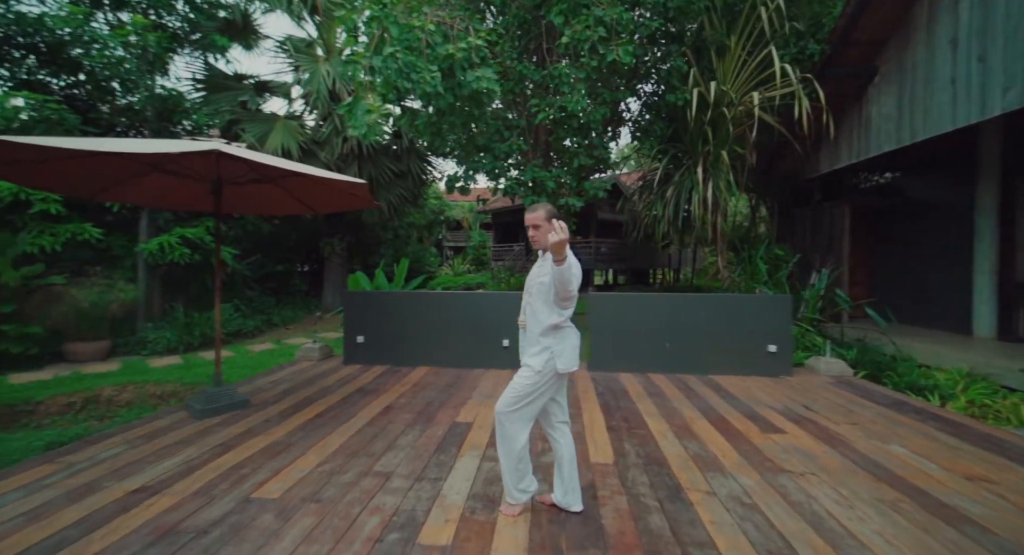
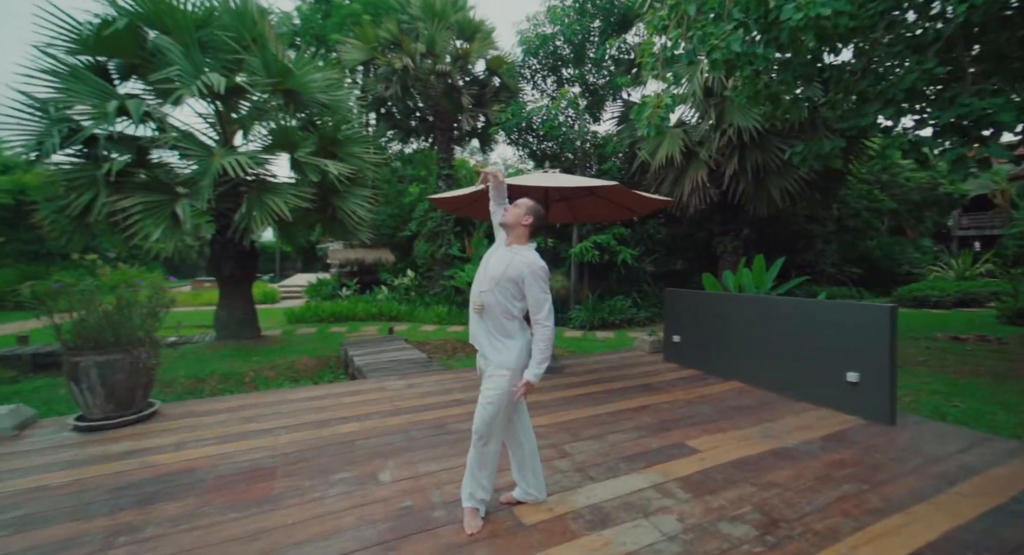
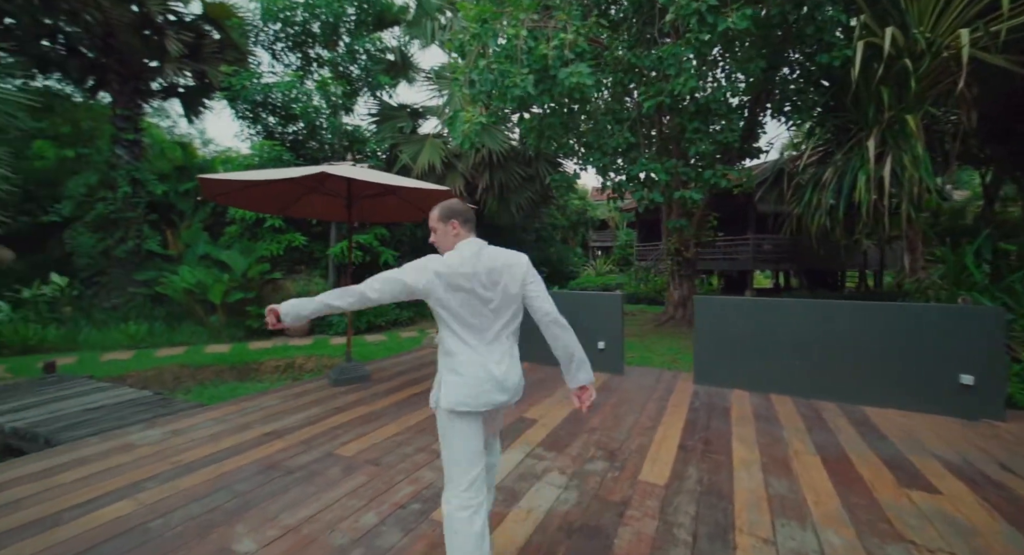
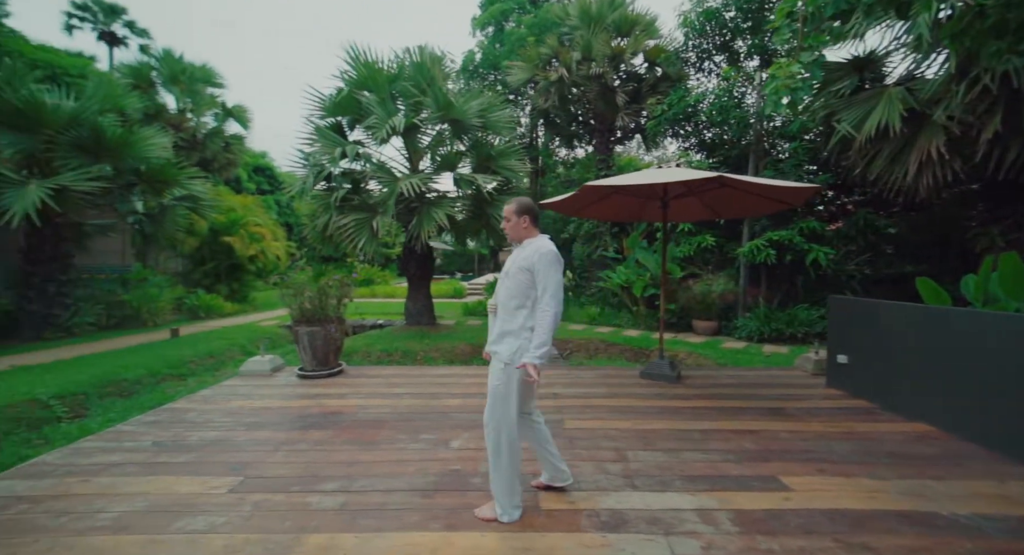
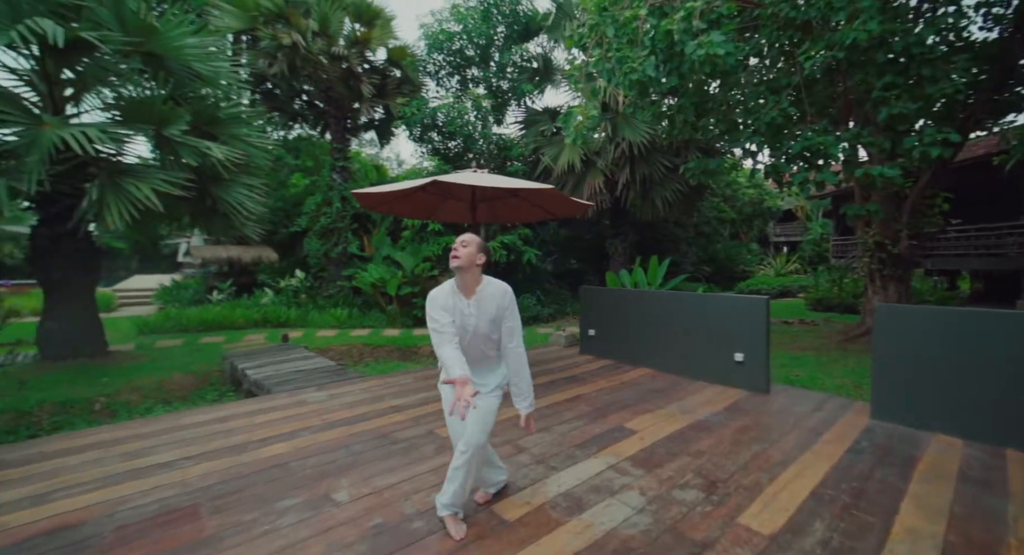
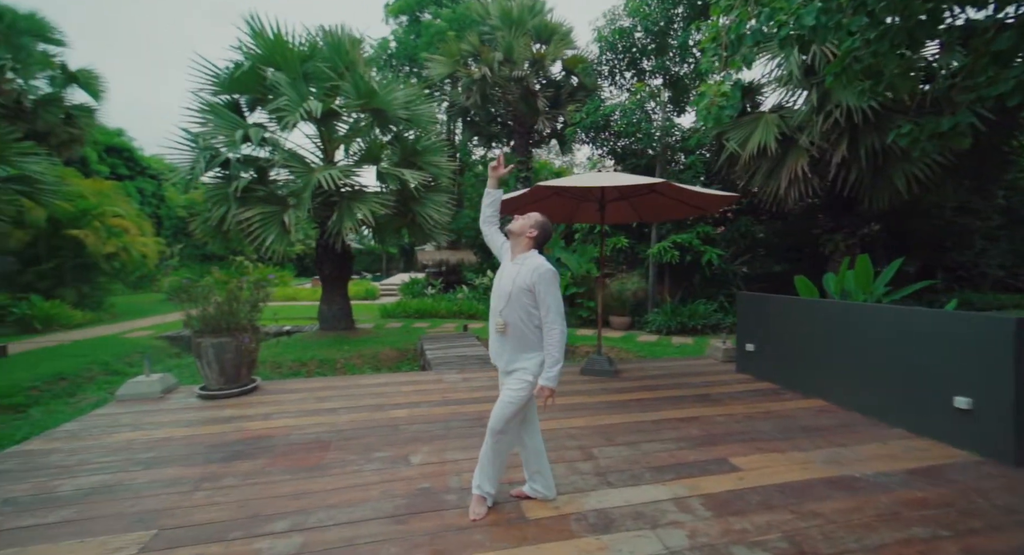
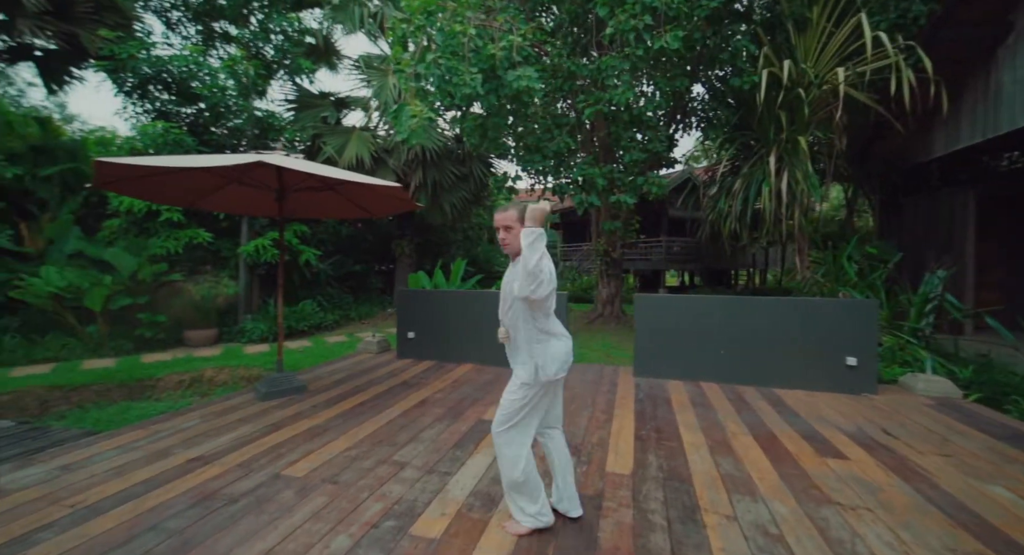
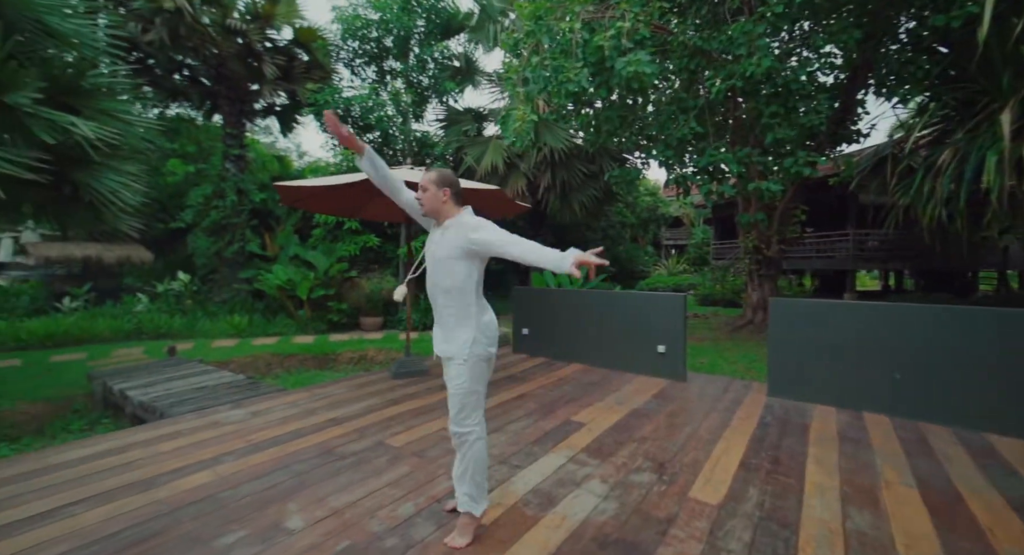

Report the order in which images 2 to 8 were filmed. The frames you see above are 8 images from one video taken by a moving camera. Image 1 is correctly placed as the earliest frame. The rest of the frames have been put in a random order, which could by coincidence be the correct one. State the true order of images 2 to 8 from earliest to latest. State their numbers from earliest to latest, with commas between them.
7, 3, 8, 5, 2, 6, 4
